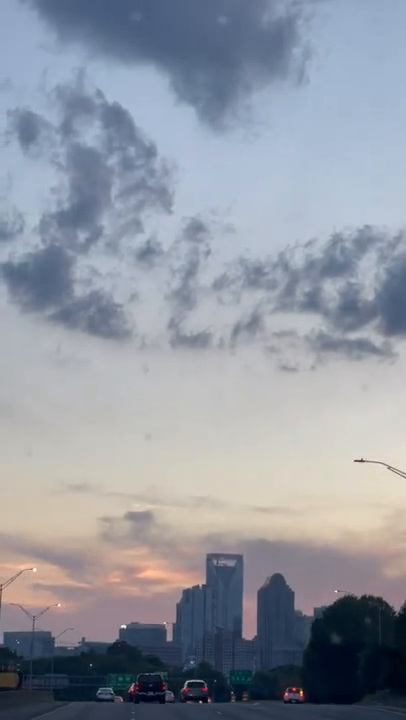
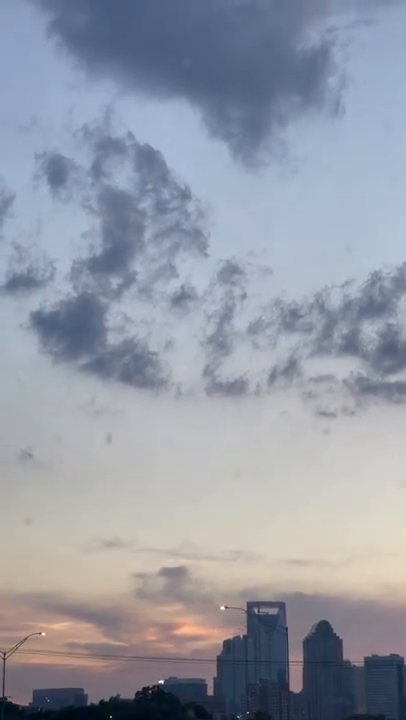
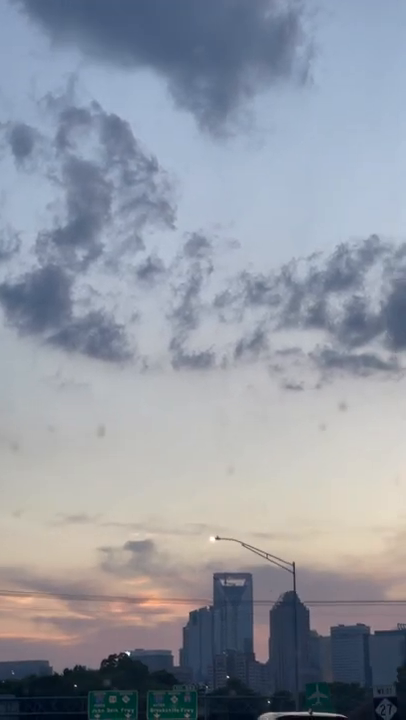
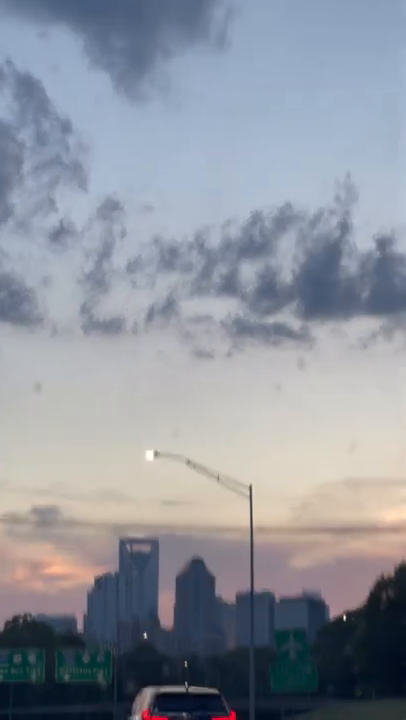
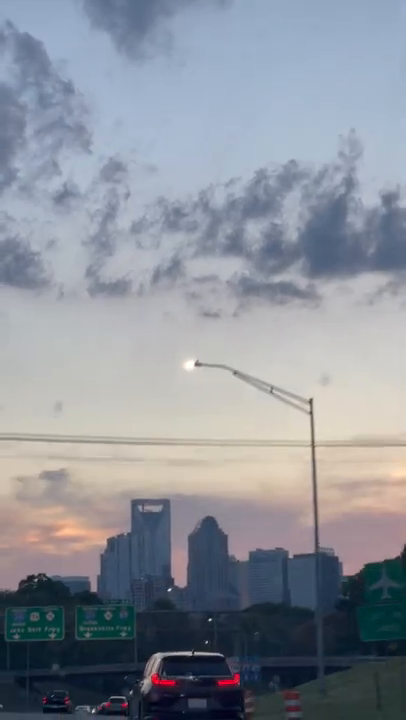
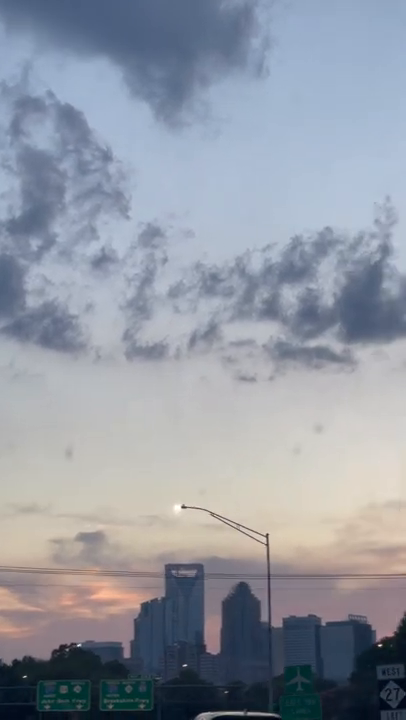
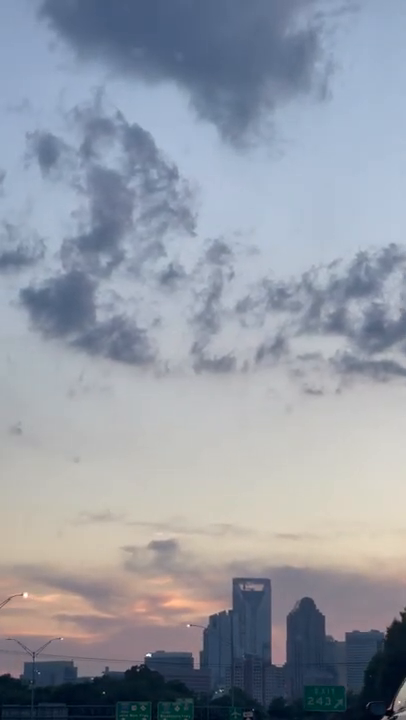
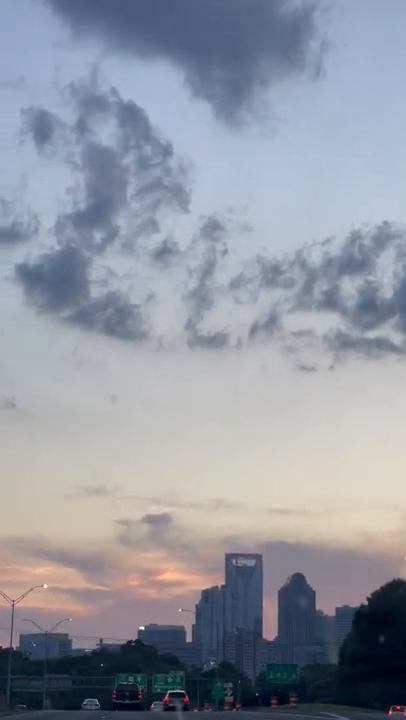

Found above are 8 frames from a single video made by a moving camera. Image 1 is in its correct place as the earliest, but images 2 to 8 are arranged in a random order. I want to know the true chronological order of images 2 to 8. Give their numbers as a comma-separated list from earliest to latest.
8, 7, 2, 3, 6, 4, 5
